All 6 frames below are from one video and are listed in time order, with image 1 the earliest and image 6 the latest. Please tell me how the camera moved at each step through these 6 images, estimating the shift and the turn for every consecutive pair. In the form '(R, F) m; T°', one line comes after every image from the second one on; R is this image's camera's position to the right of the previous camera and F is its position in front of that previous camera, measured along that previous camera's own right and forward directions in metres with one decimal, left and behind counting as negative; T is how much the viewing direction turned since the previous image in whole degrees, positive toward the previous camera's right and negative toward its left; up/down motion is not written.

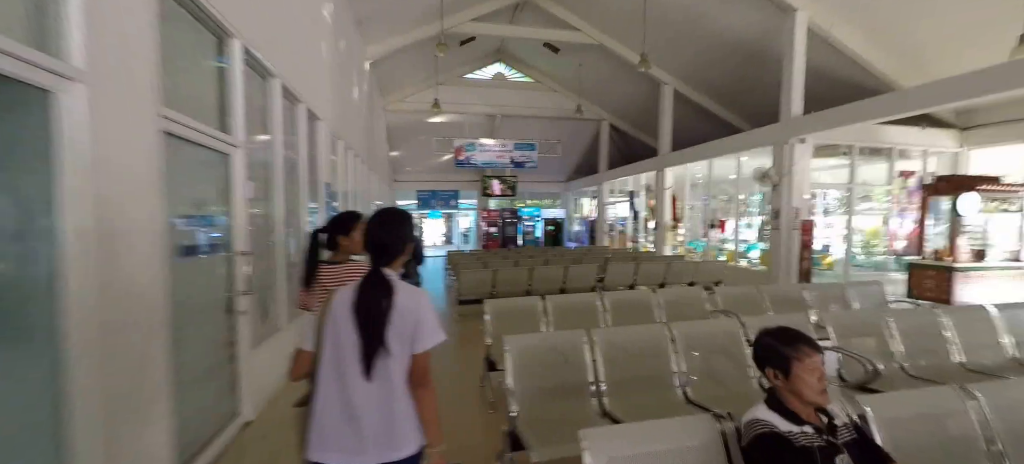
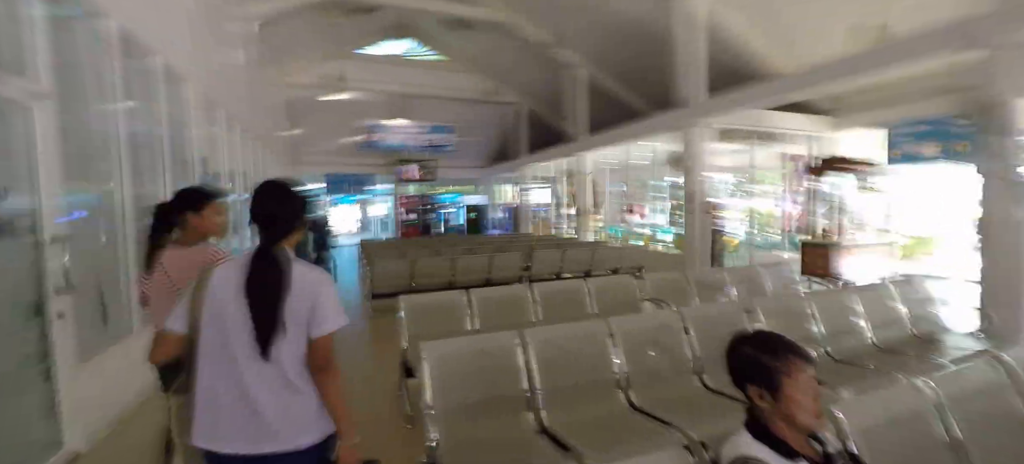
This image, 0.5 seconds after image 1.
(0.0, +0.3) m; +10°
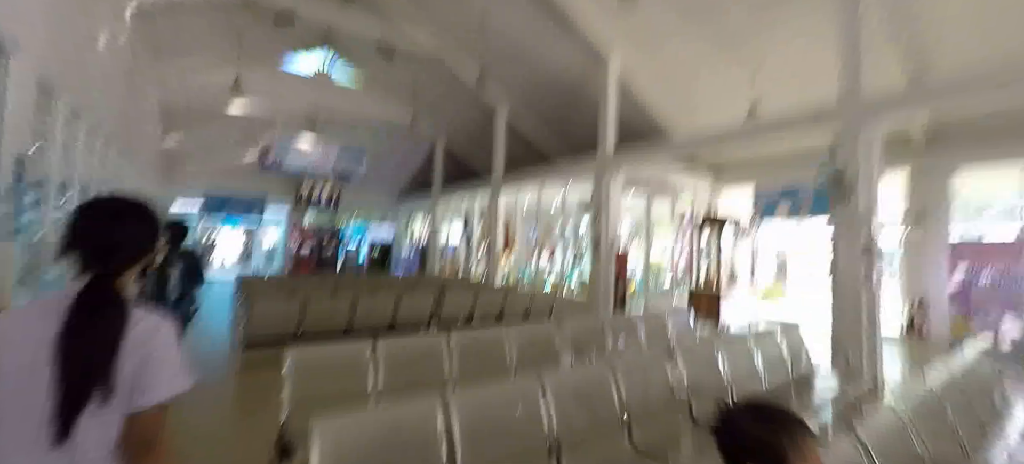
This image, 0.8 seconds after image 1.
(-0.1, +0.3) m; +13°
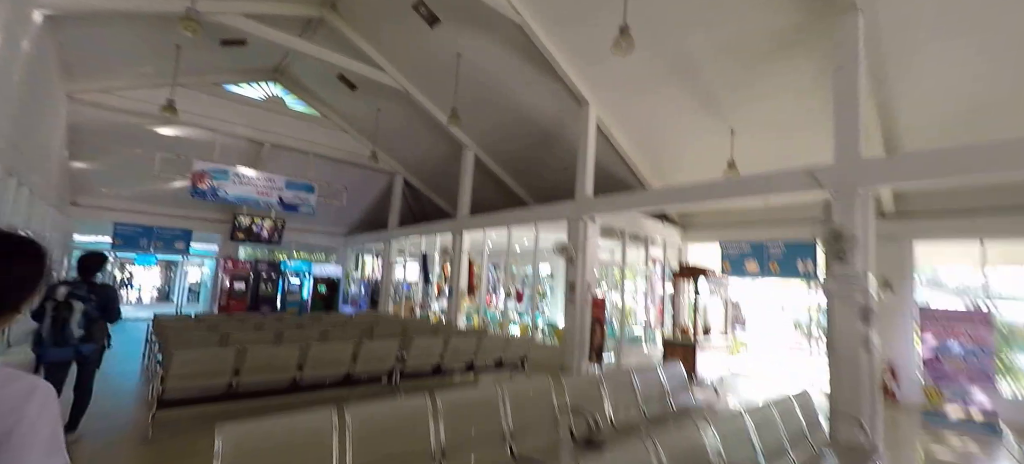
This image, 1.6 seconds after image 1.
(-0.4, +0.5) m; +7°
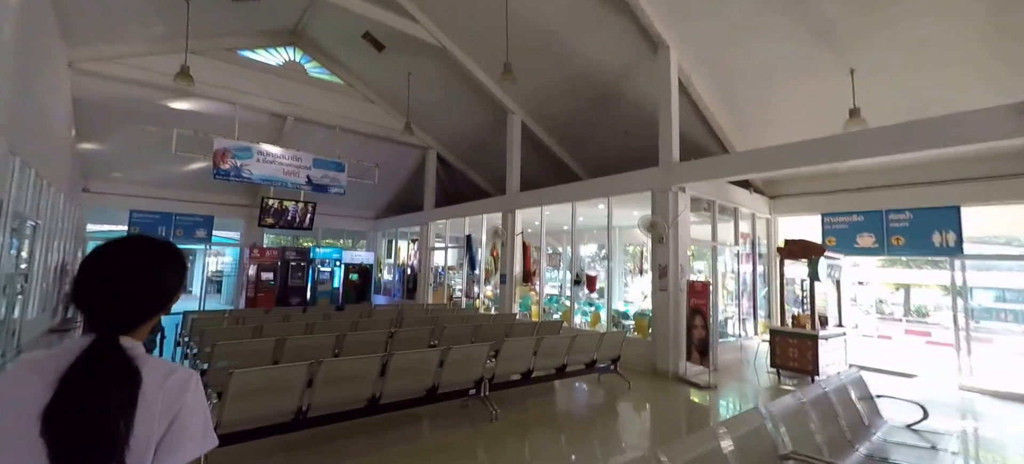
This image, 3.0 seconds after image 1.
(-0.8, +1.0) m; -2°
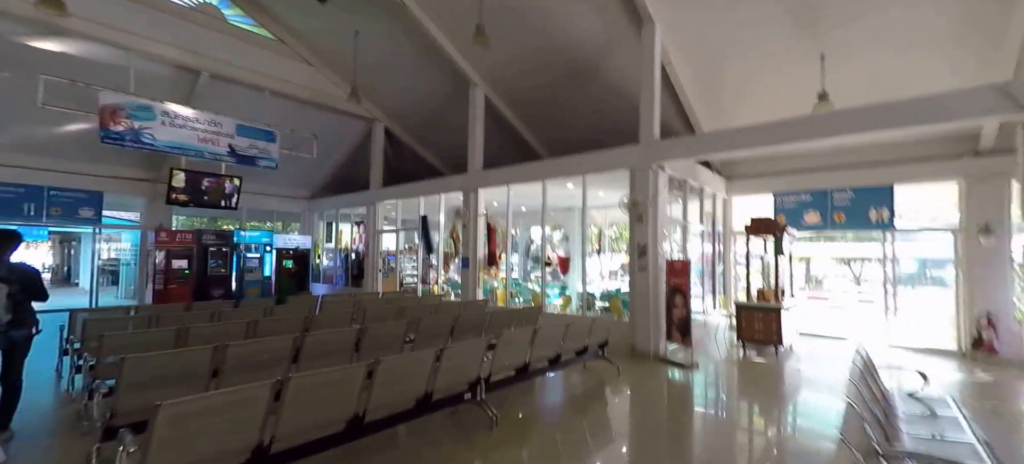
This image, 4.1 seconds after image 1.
(-0.6, +0.5) m; +10°
